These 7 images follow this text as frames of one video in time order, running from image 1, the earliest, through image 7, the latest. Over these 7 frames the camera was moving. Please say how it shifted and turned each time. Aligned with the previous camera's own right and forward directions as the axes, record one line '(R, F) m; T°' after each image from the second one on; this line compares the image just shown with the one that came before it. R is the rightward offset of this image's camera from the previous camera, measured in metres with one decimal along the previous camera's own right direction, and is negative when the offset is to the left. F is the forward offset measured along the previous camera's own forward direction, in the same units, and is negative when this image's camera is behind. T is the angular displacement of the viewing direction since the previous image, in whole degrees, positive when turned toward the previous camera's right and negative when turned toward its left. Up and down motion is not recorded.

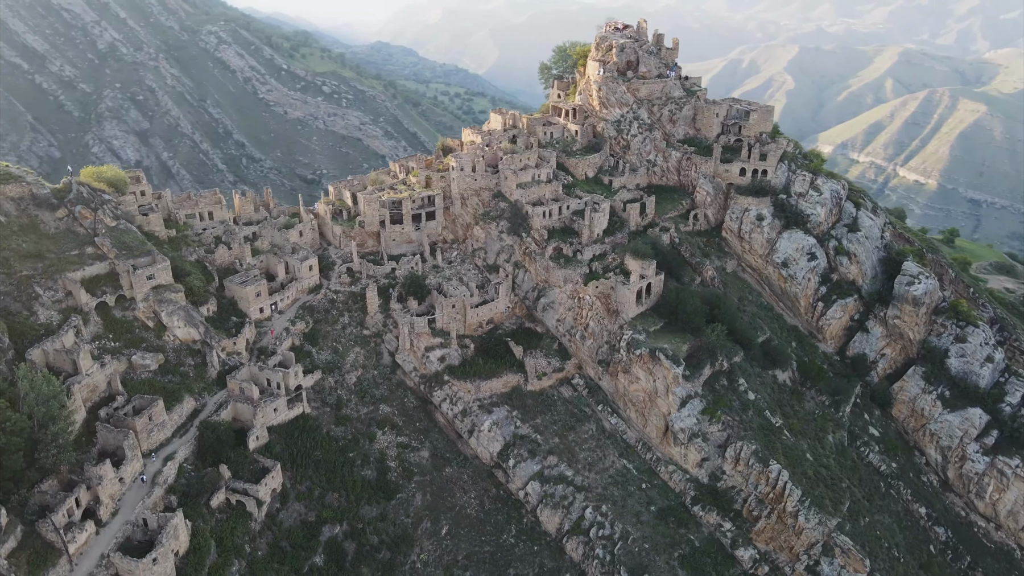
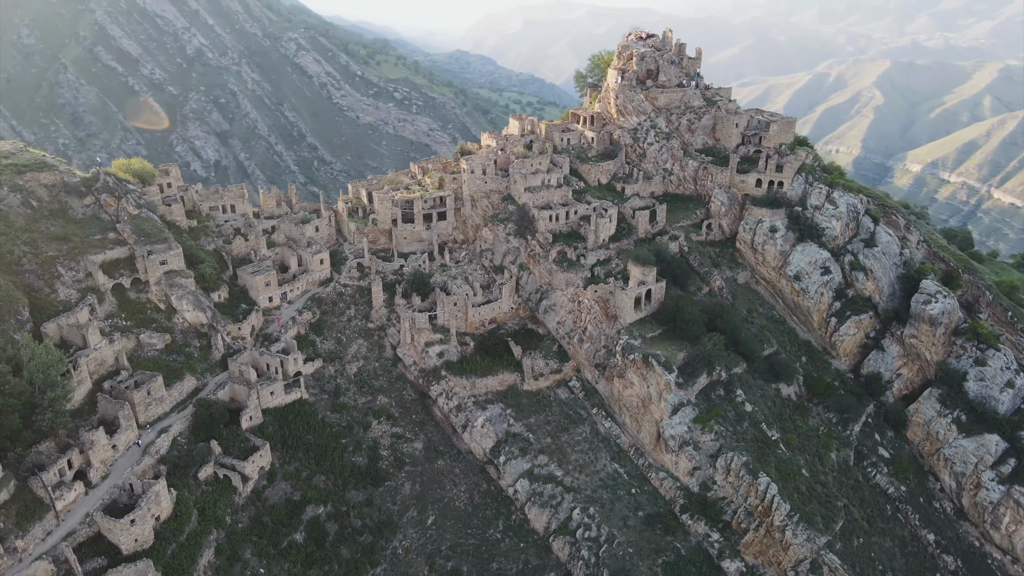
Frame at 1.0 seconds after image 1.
(+3.8, -0.6) m; -5°
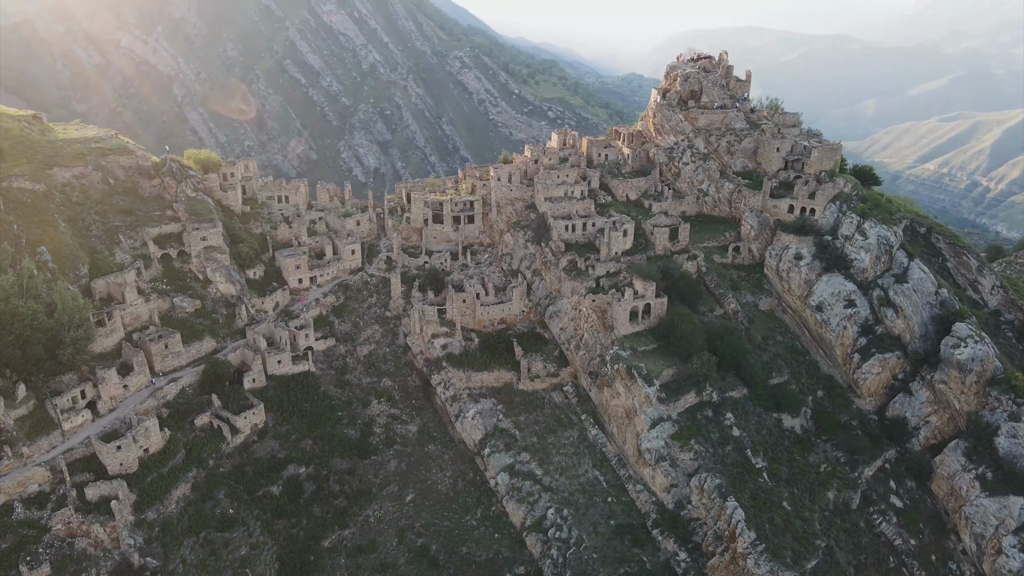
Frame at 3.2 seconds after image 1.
(+8.6, -1.2) m; -11°
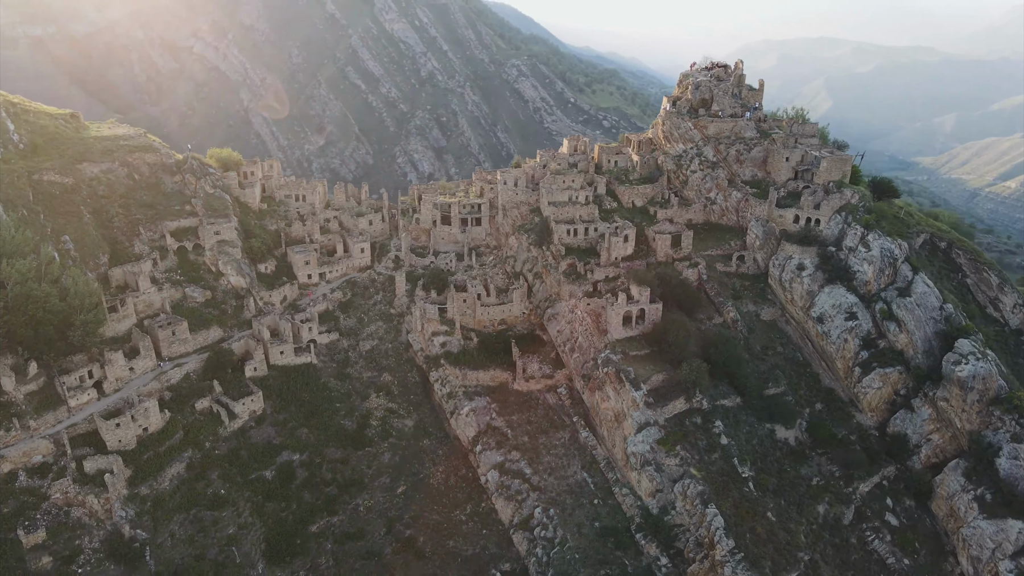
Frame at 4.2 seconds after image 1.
(+3.4, -0.8) m; -4°
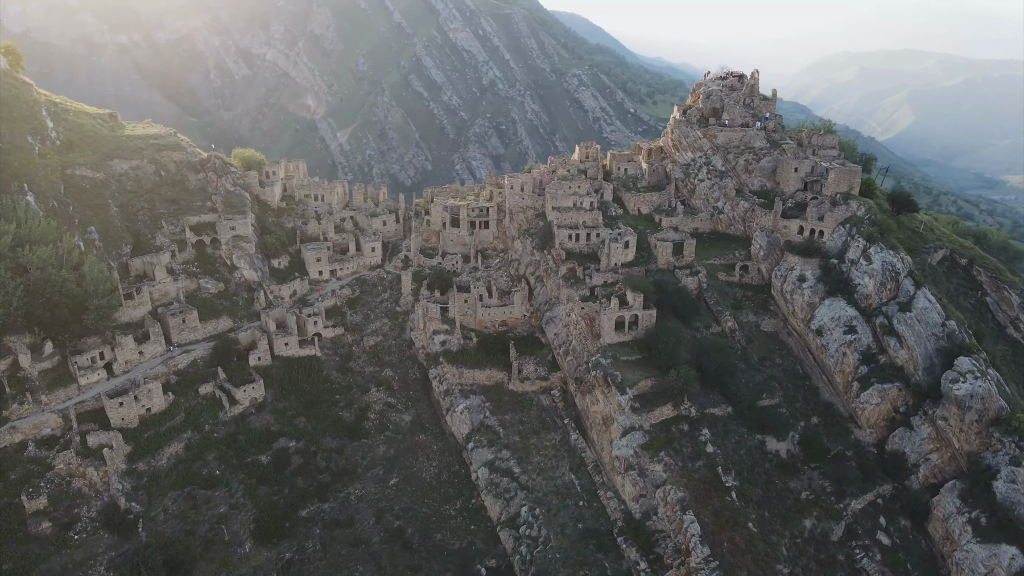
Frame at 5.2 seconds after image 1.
(+3.8, -0.9) m; -4°
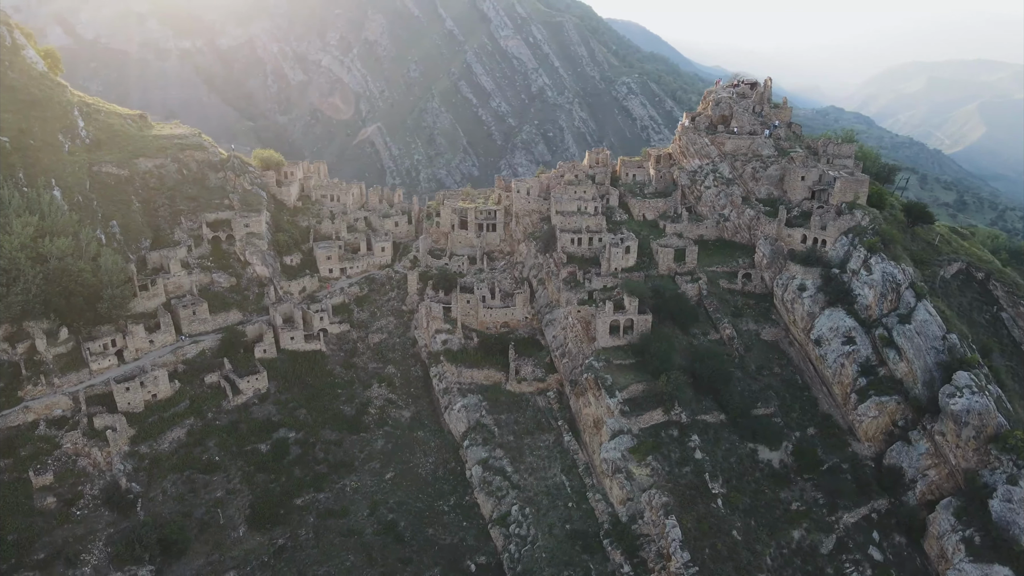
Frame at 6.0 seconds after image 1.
(+3.1, -0.8) m; -3°
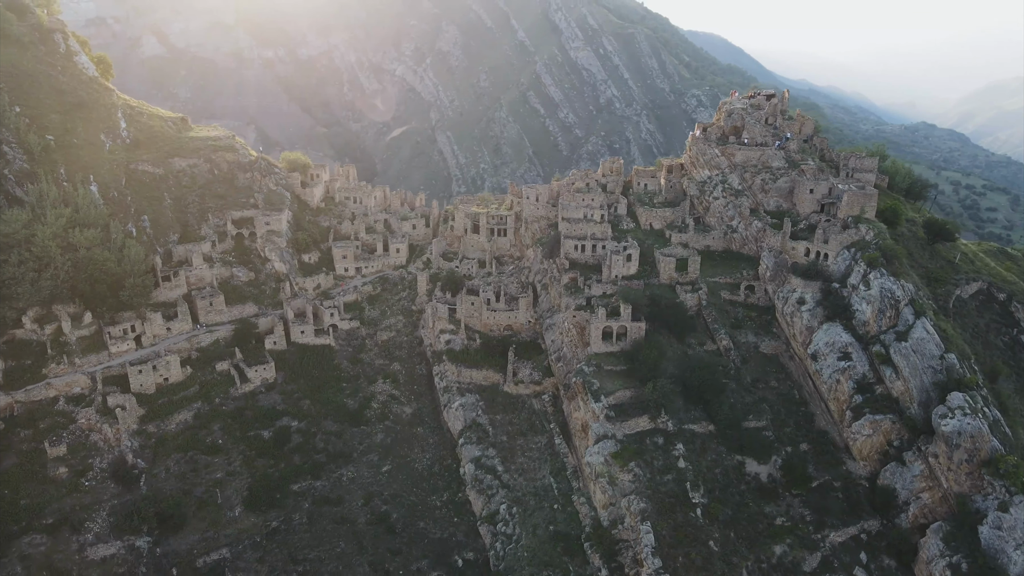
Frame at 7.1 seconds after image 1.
(+4.3, -1.1) m; -5°
